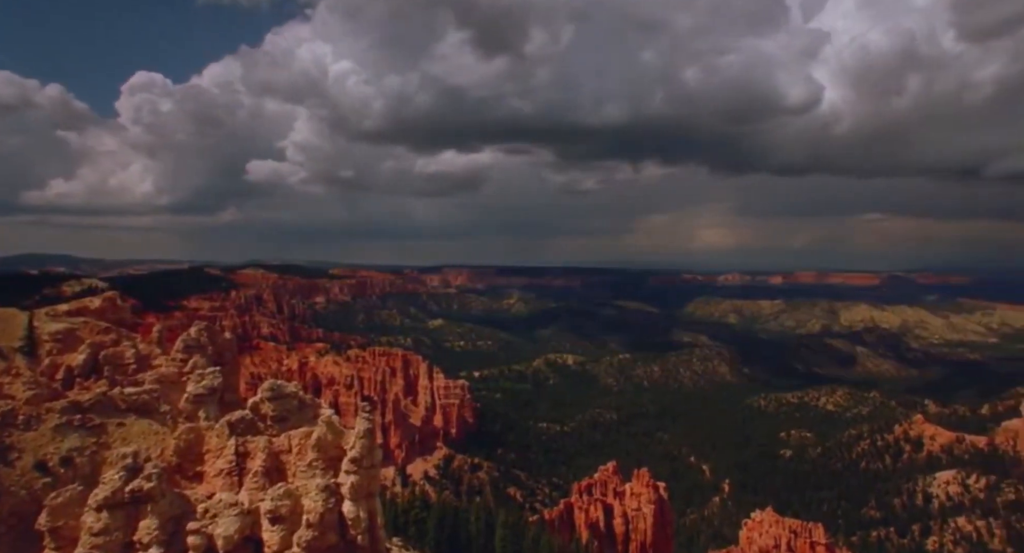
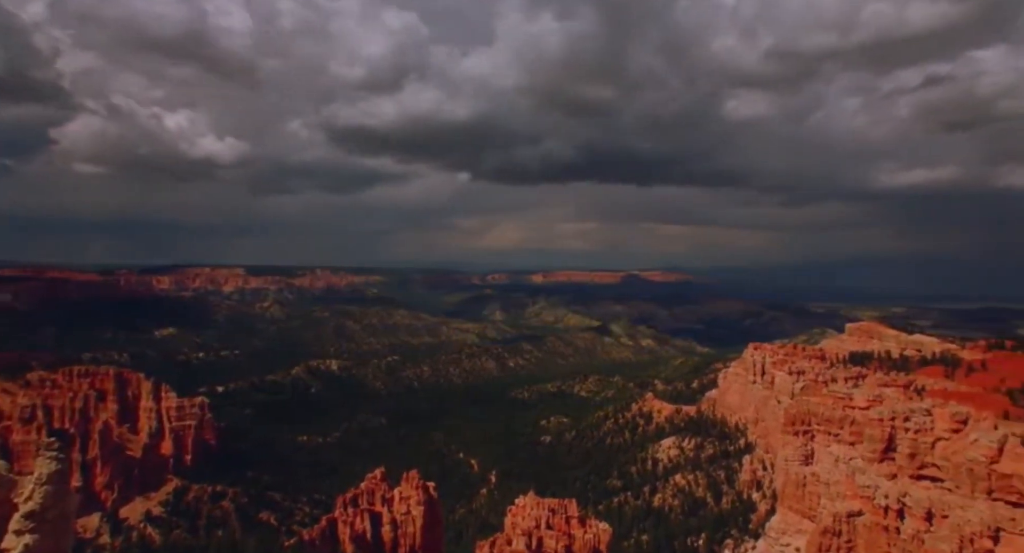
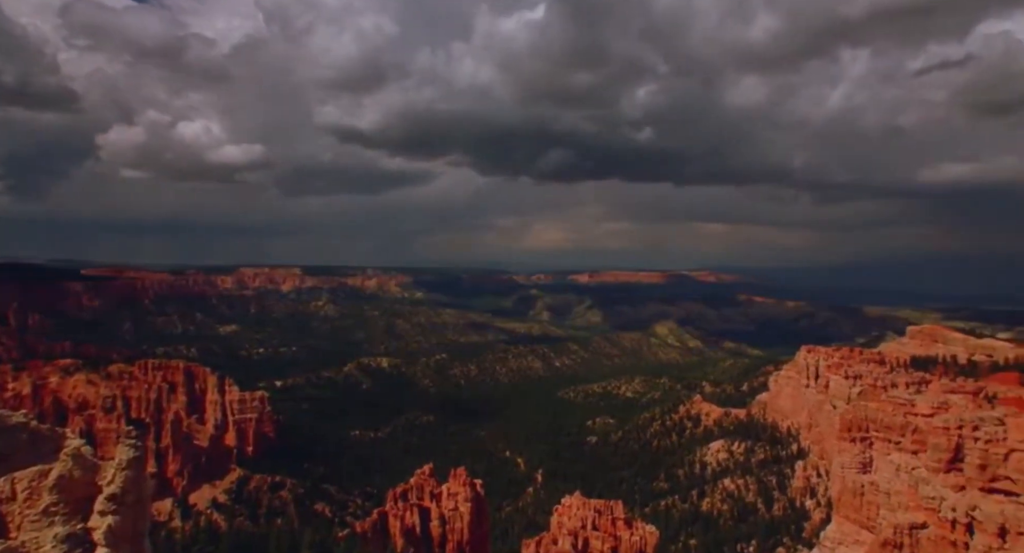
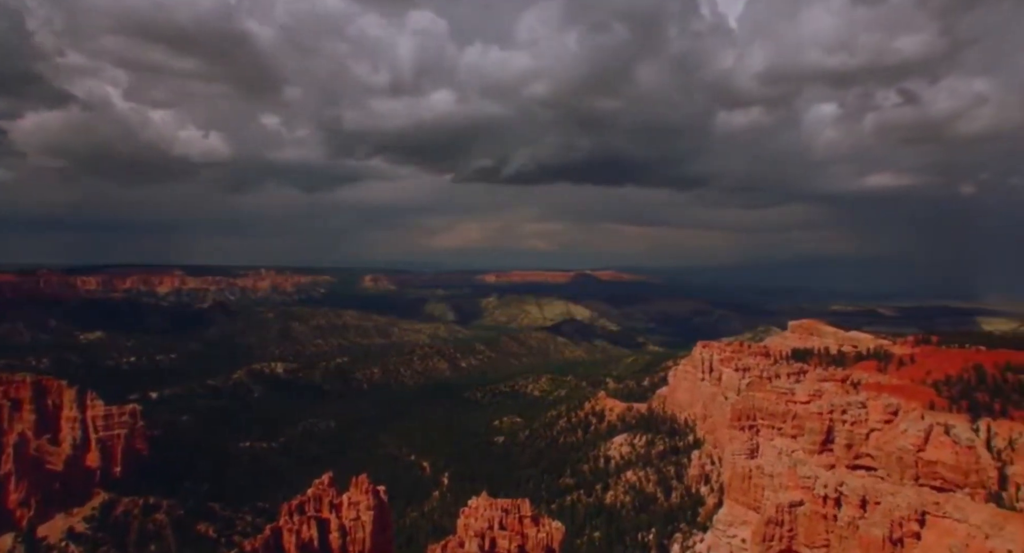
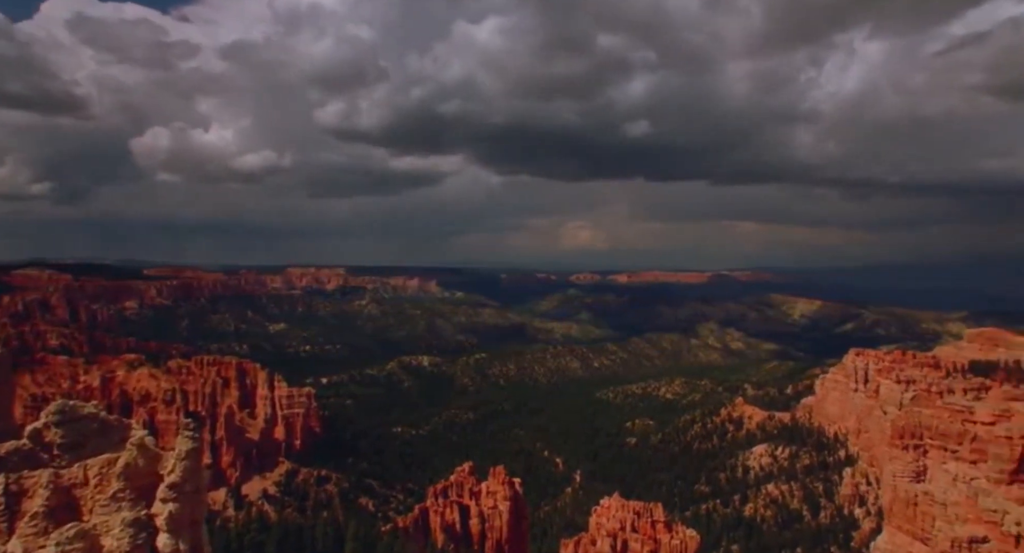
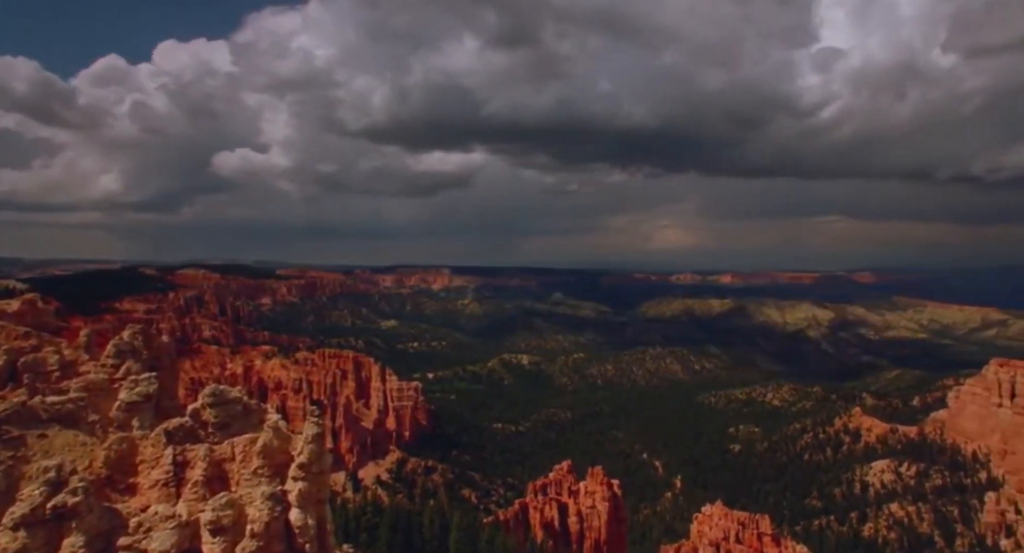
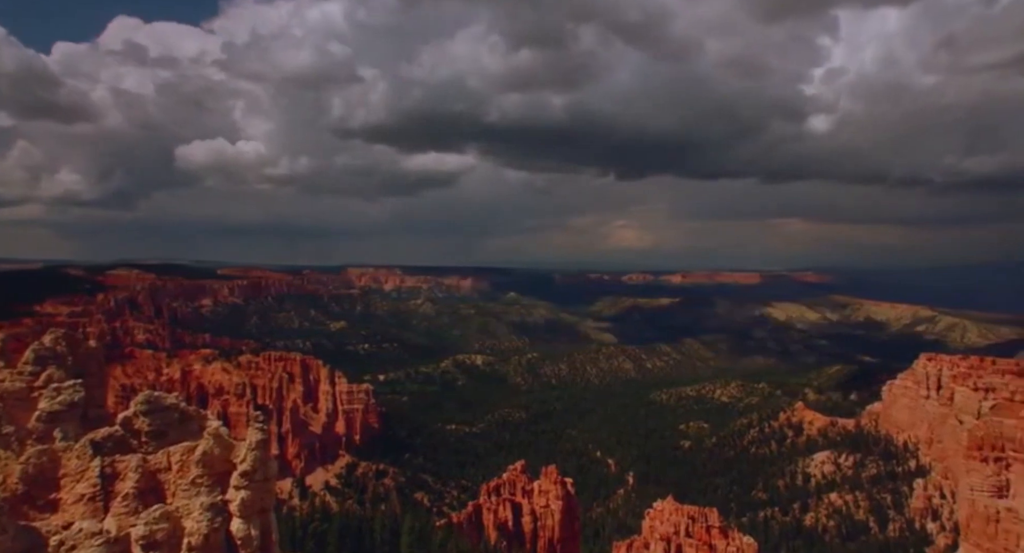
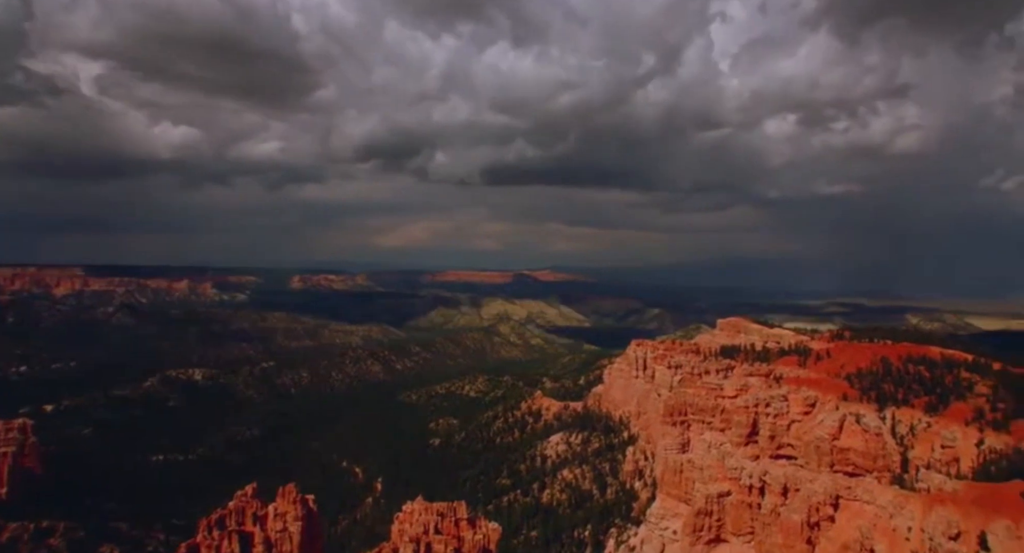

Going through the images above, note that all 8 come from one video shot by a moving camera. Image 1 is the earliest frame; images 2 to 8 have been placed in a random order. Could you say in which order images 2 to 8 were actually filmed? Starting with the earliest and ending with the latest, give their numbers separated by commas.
6, 7, 5, 3, 2, 4, 8
